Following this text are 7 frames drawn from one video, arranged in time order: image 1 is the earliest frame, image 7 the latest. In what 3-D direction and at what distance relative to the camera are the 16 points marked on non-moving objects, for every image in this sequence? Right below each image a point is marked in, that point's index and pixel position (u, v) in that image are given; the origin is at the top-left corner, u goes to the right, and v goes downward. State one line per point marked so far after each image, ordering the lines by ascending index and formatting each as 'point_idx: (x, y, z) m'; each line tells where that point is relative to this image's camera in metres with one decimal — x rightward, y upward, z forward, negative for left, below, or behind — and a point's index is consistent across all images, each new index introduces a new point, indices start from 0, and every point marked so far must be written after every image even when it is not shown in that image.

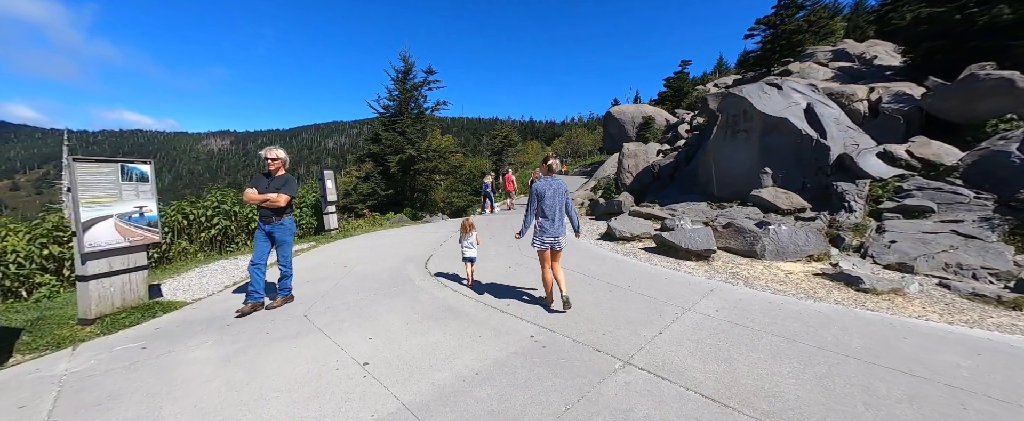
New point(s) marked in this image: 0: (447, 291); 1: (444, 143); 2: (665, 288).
0: (-0.9, -1.2, +4.5) m
1: (-4.1, +4.0, +19.0) m
2: (+2.2, -1.1, +4.5) m
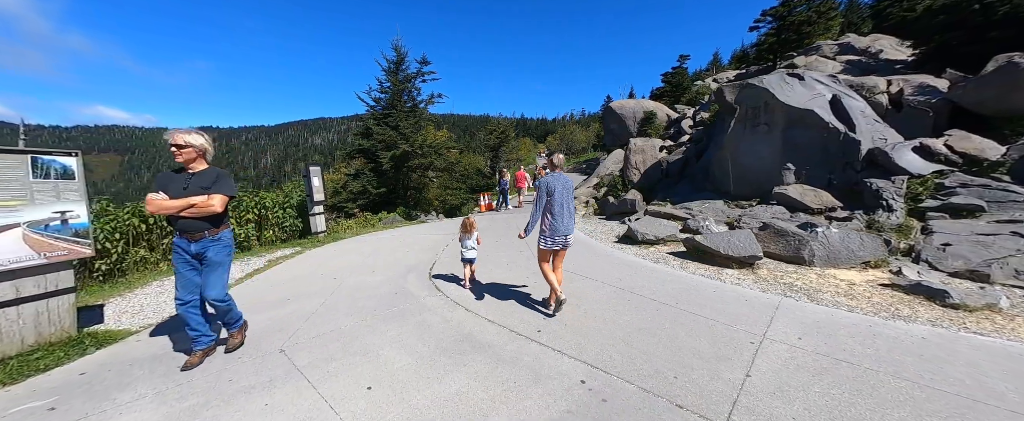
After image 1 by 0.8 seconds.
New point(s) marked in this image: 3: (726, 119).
0: (-0.6, -1.2, +3.7) m
1: (-4.1, +4.1, +18.1) m
2: (+2.5, -1.1, +3.7) m
3: (+7.5, +3.2, +11.1) m
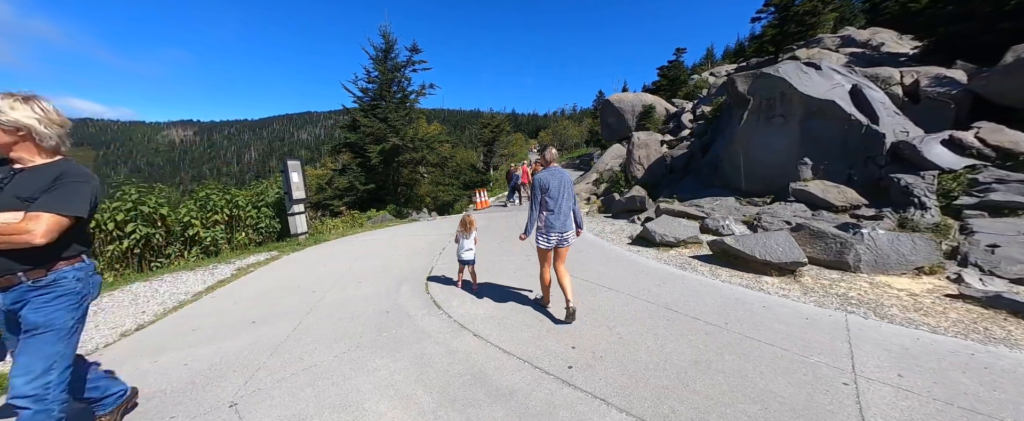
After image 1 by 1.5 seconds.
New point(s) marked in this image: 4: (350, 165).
0: (-0.4, -1.2, +3.0) m
1: (-4.4, +4.3, +17.2) m
2: (+2.7, -1.1, +3.1) m
3: (+7.5, +3.3, +10.6) m
4: (-7.9, +2.2, +15.5) m
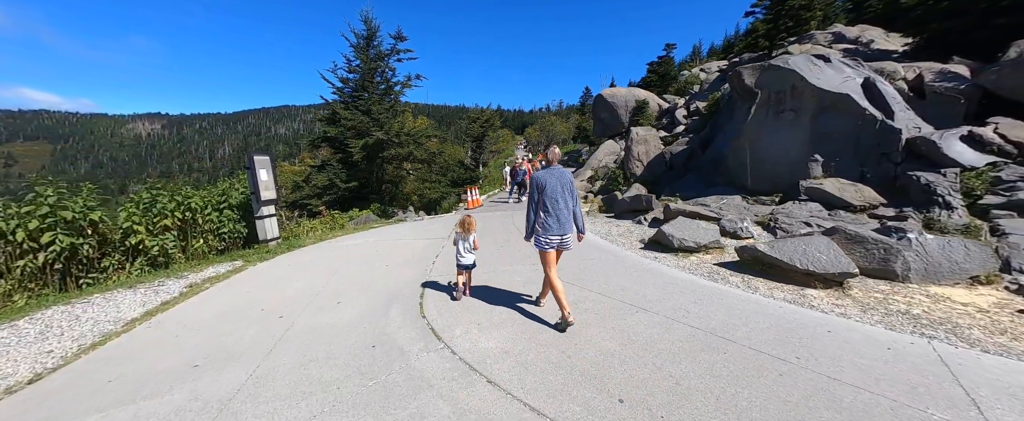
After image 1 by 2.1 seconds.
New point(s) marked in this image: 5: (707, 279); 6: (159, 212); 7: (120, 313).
0: (-0.2, -1.3, +2.3) m
1: (-4.8, +4.3, +16.2) m
2: (+2.8, -1.2, +2.5) m
3: (+7.3, +3.4, +10.2) m
4: (-8.3, +2.2, +14.4) m
5: (+2.7, -1.0, +4.4) m
6: (-6.0, 0.0, +5.4) m
7: (-4.7, -1.2, +3.8) m
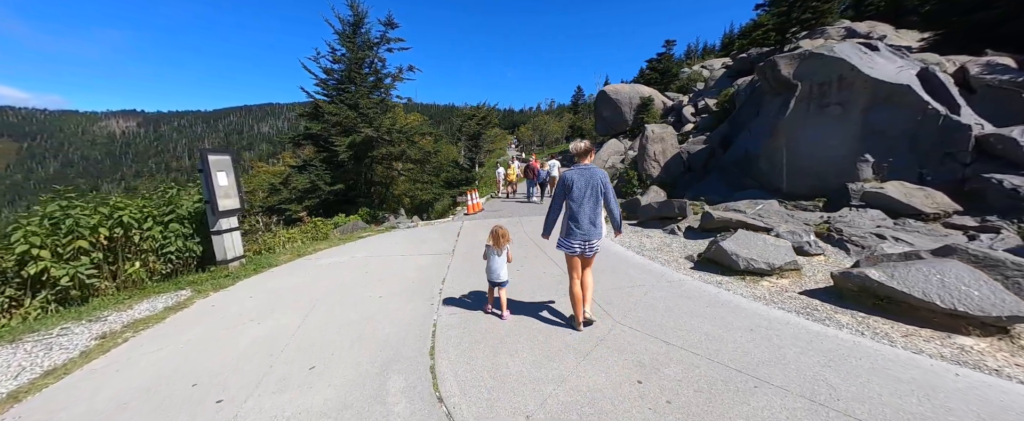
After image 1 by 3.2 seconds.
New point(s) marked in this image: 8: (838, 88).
0: (+0.2, -1.5, +1.1) m
1: (-4.8, +4.1, +14.9) m
2: (+3.3, -1.4, +1.5) m
3: (+7.5, +3.2, +9.2) m
4: (-8.2, +2.0, +13.0) m
5: (+3.1, -1.1, +3.3) m
6: (-5.6, -0.3, +4.1) m
7: (-4.3, -1.5, +2.5) m
8: (+7.7, +2.9, +7.5) m
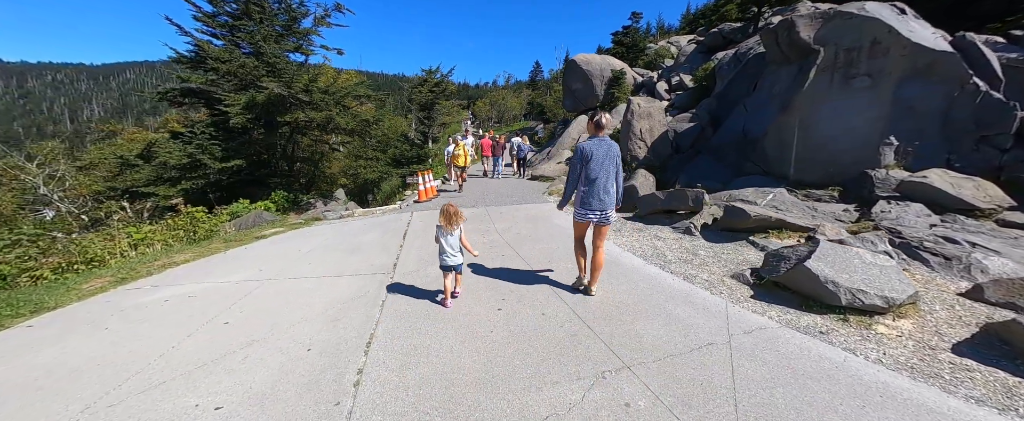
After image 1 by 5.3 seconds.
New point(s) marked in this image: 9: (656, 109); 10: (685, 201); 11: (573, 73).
0: (+0.5, -1.8, -0.7) m
1: (-6.3, +4.8, +11.8) m
2: (+3.5, -1.6, 0.0) m
3: (+6.7, +3.5, +8.0) m
4: (-9.4, +2.5, +9.6) m
5: (+3.1, -1.3, +1.8) m
6: (-5.6, -0.4, +1.3) m
7: (-4.1, -1.7, 0.0) m
8: (+7.1, +3.1, +6.3) m
9: (+4.7, +3.4, +10.5) m
10: (+3.2, +0.2, +5.9) m
11: (+3.7, +8.6, +19.7) m
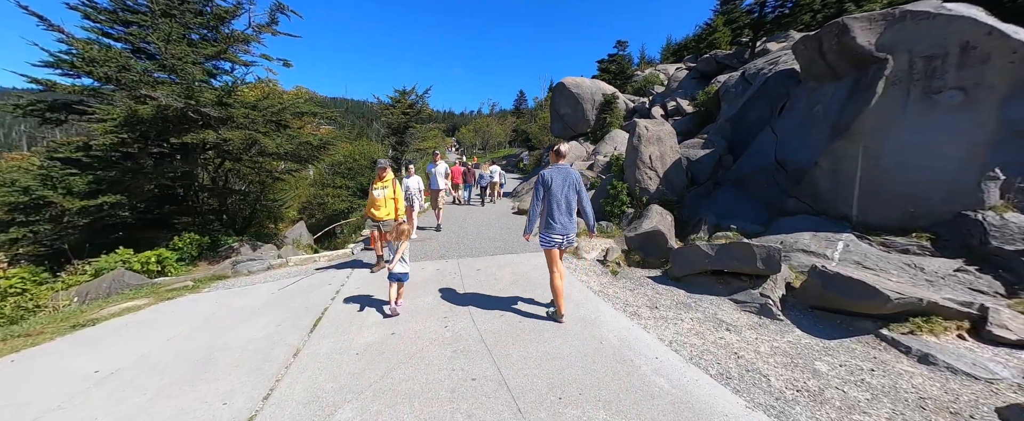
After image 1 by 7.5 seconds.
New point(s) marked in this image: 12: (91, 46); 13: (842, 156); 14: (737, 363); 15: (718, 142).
0: (+0.6, -2.0, -2.9) m
1: (-6.9, +3.4, +9.8) m
2: (+3.6, -2.0, -2.0) m
3: (+6.3, +2.5, +6.5) m
4: (-9.8, +1.4, +7.2) m
5: (+3.1, -1.7, -0.2) m
6: (-5.6, -0.8, -1.1) m
7: (-4.0, -2.0, -2.4) m
8: (+6.8, +2.2, +4.8) m
9: (+4.2, +2.2, +8.9) m
10: (+2.9, -0.6, +4.0) m
11: (+2.7, +6.6, +18.5) m
12: (-8.6, +3.4, +6.5) m
13: (+6.0, +1.0, +5.7) m
14: (+2.0, -1.3, +2.8) m
15: (+5.7, +1.9, +8.8) m
